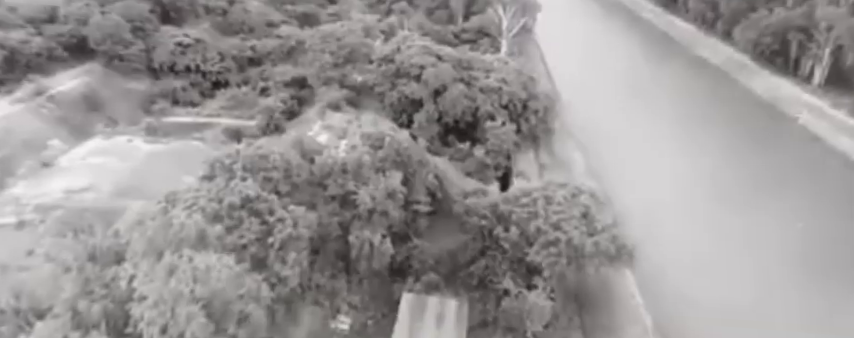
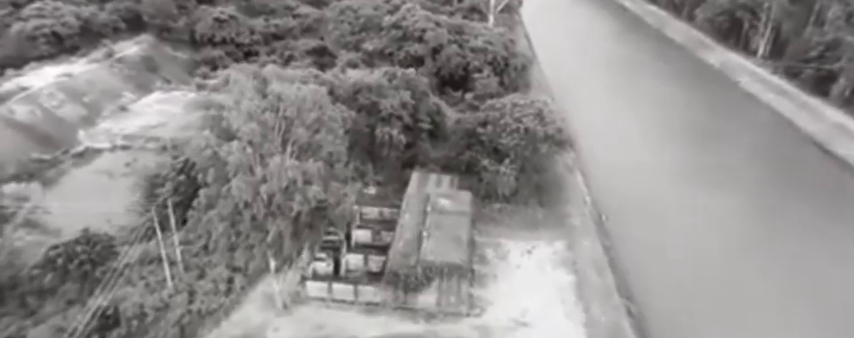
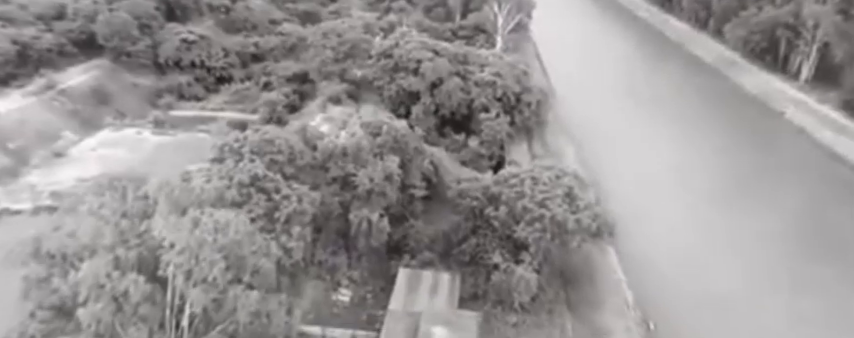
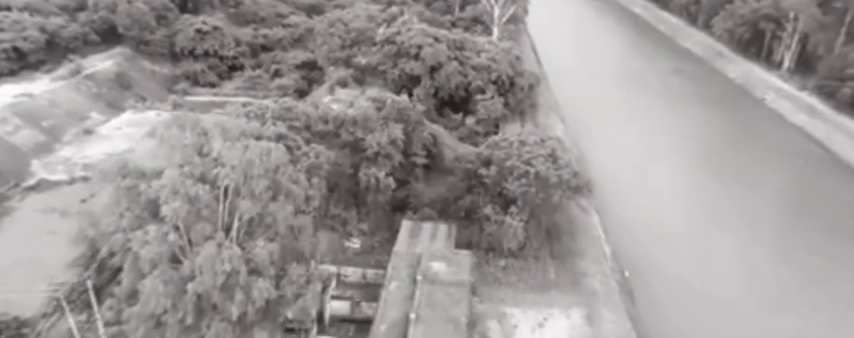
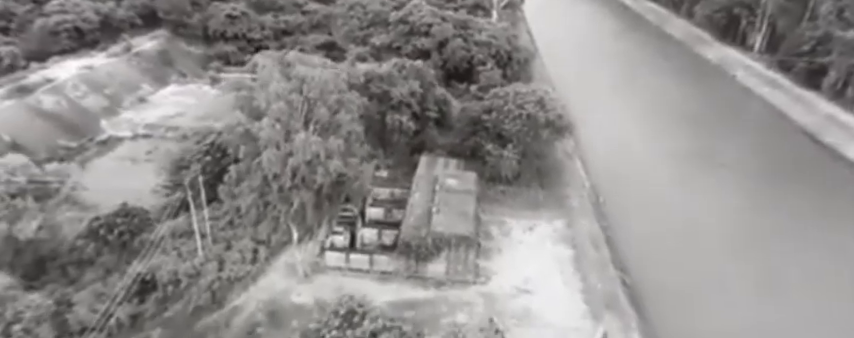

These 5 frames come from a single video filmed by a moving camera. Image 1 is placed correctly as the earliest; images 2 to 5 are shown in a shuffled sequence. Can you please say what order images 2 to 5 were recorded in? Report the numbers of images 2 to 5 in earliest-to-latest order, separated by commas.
3, 4, 2, 5
